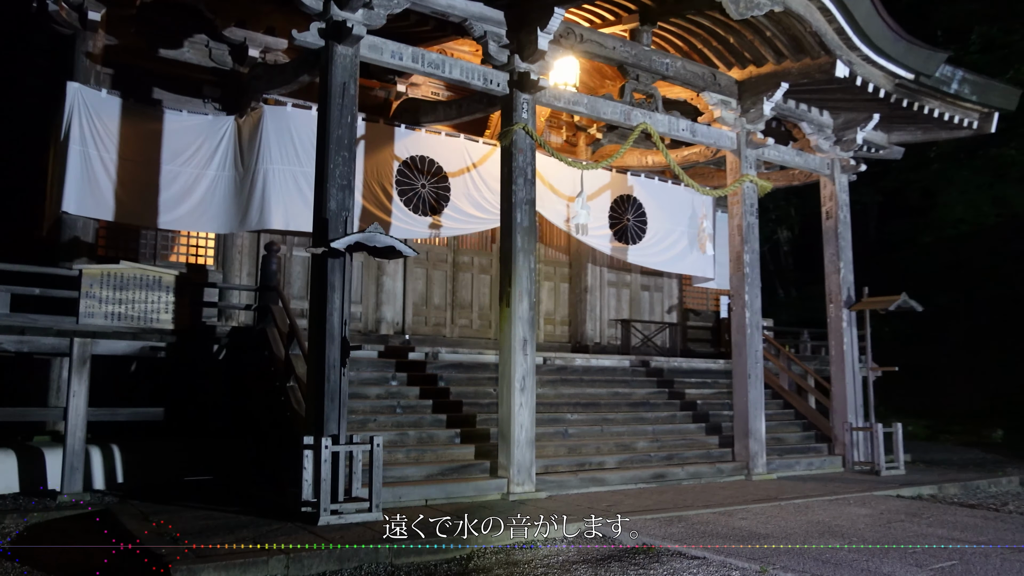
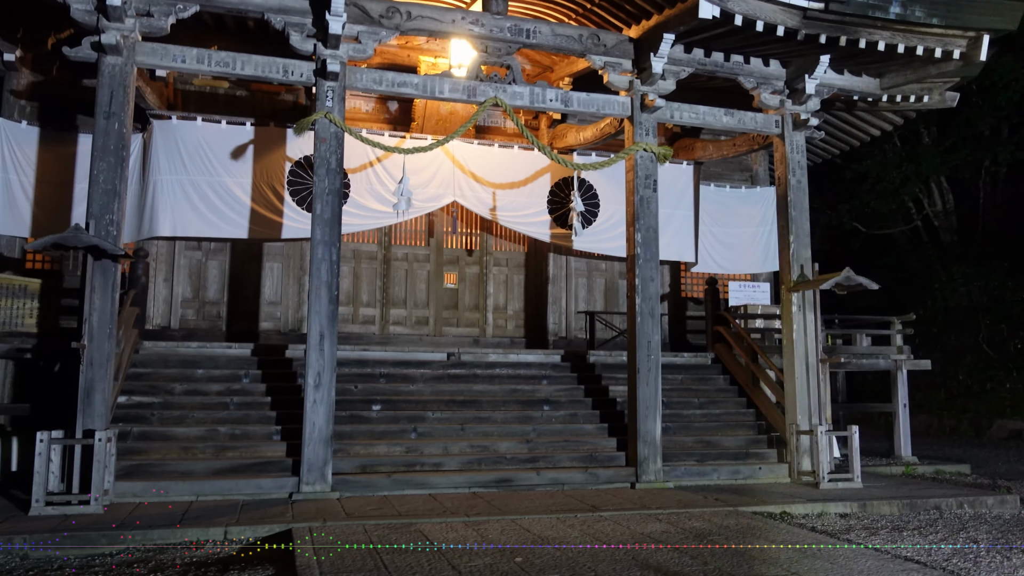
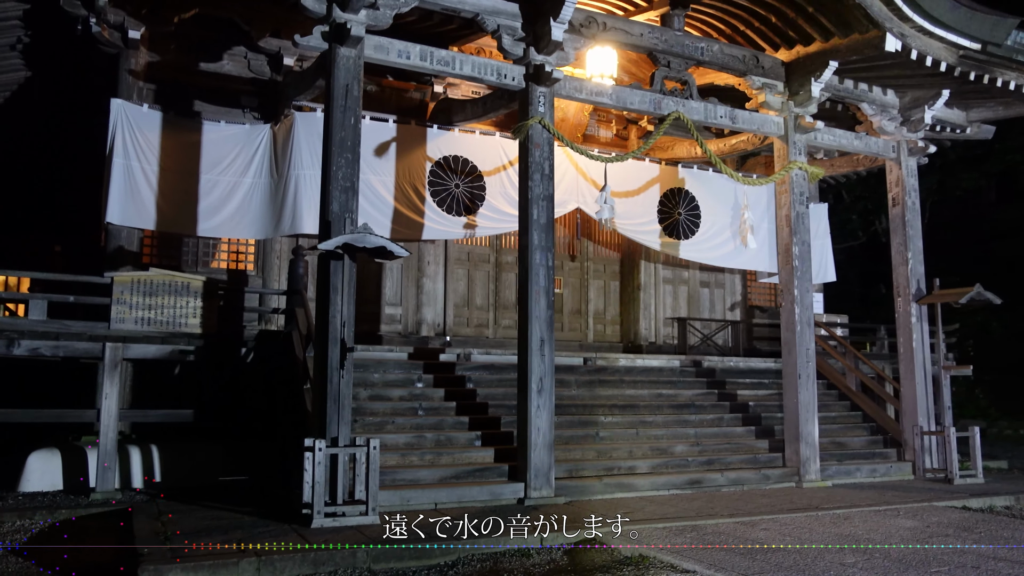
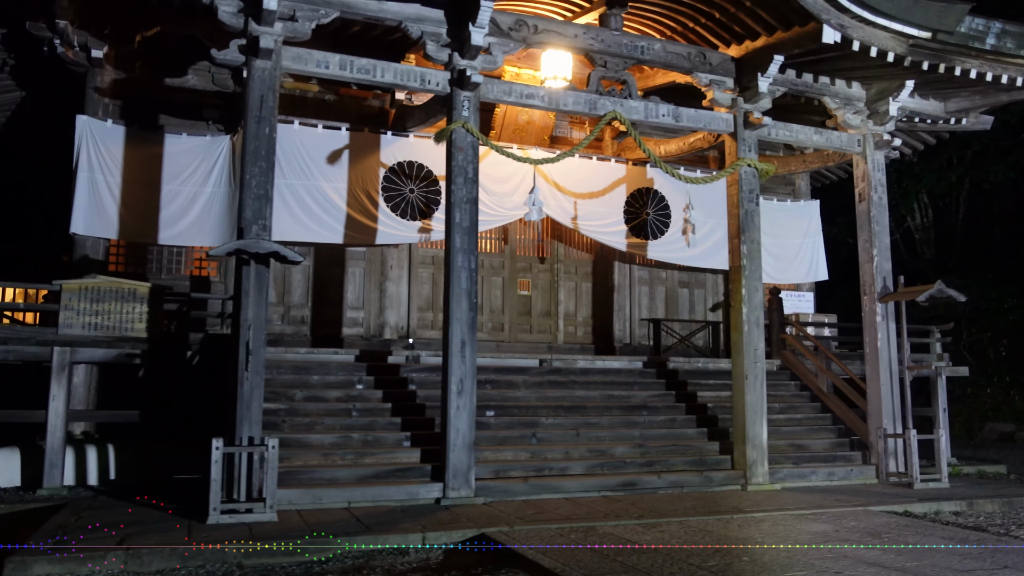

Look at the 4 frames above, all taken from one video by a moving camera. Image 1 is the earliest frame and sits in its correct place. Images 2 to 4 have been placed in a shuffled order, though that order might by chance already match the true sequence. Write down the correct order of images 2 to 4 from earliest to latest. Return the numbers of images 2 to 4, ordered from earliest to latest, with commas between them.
3, 4, 2
